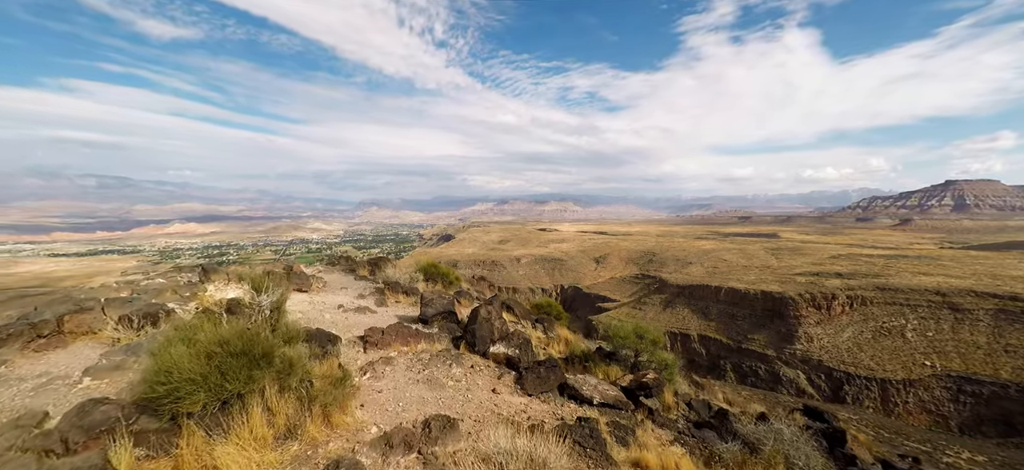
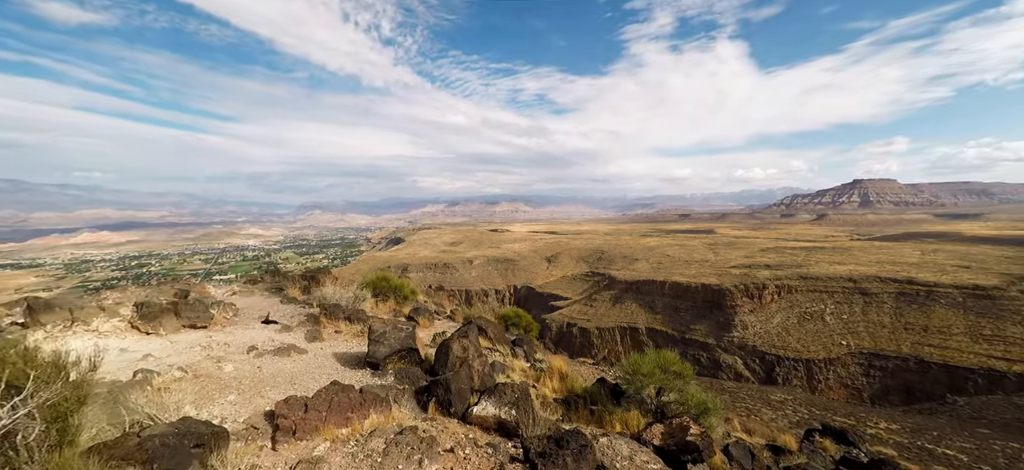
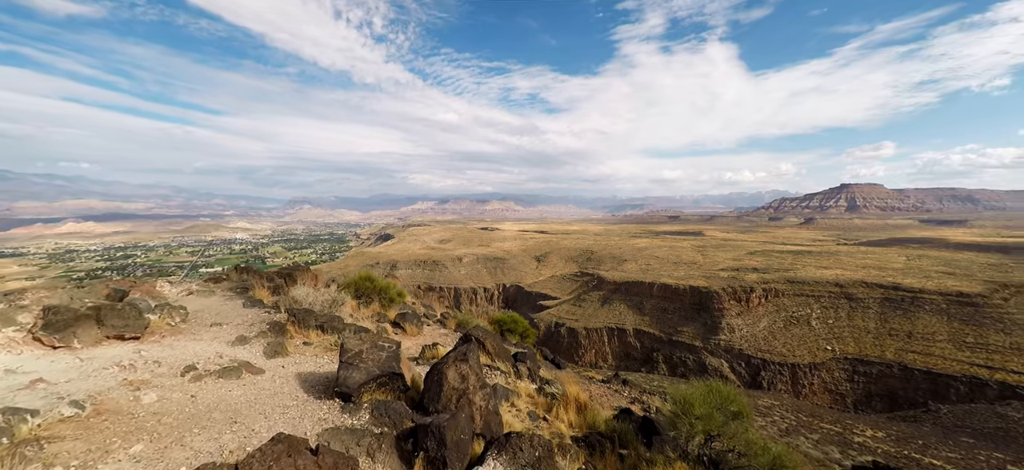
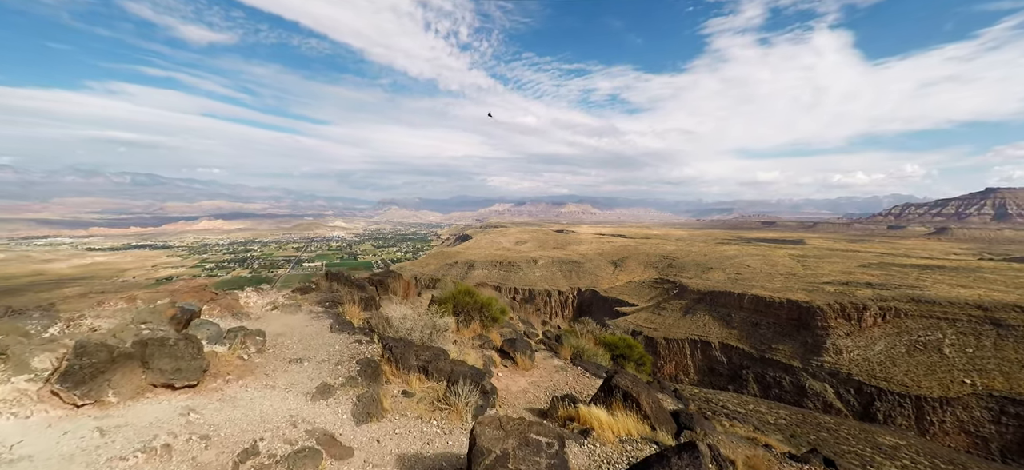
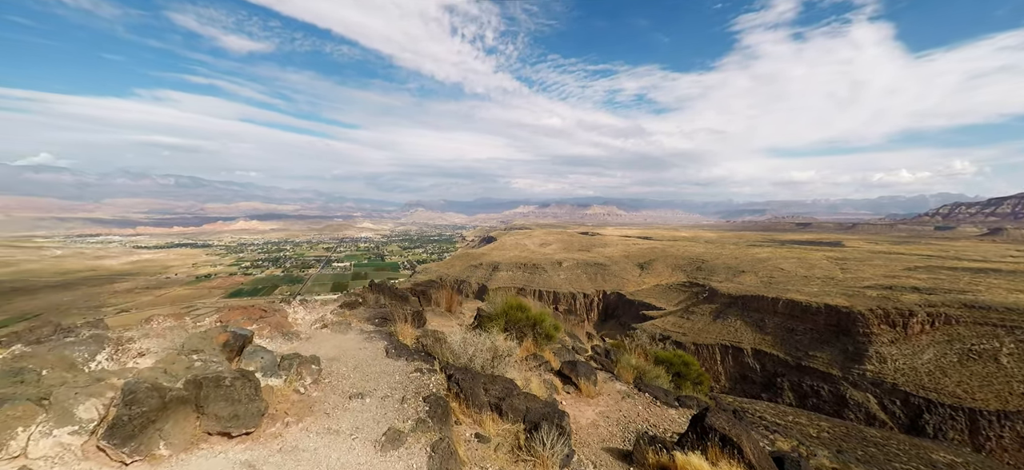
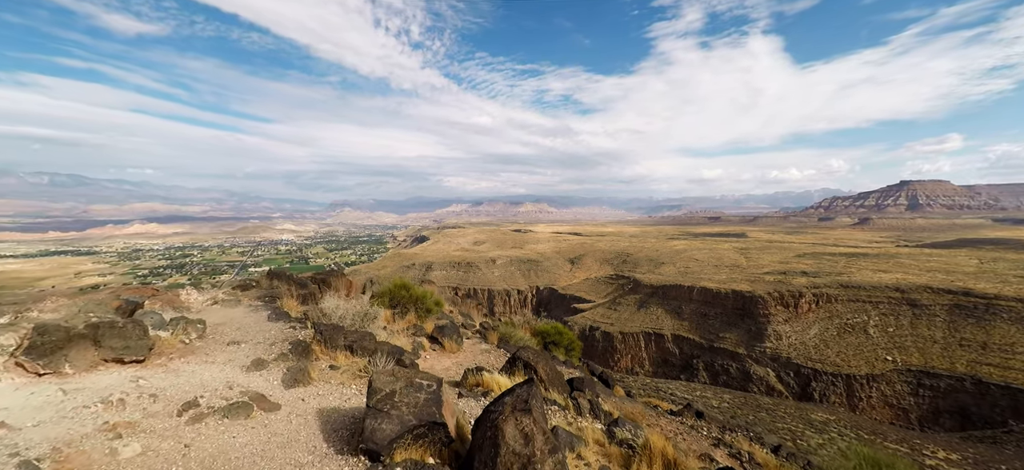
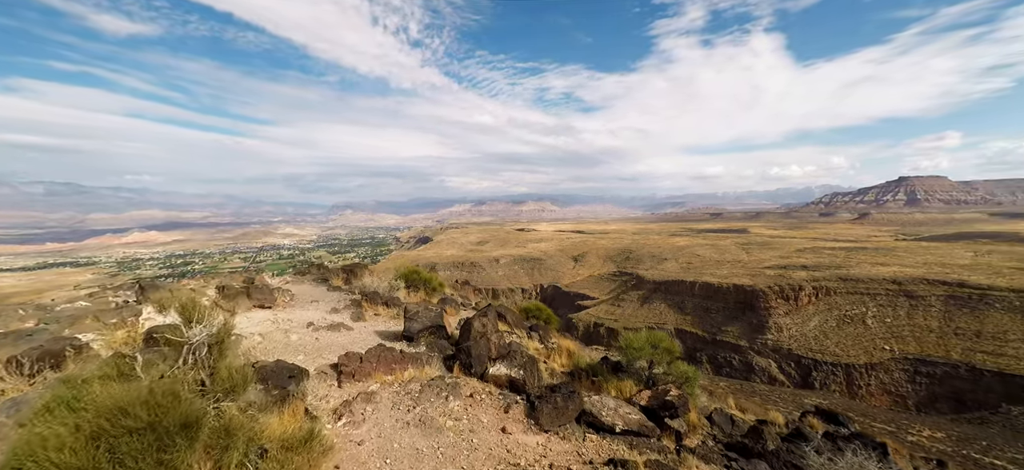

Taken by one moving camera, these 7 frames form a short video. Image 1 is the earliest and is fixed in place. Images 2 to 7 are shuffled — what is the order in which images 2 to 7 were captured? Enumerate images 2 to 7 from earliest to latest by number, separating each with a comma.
7, 2, 3, 6, 4, 5
